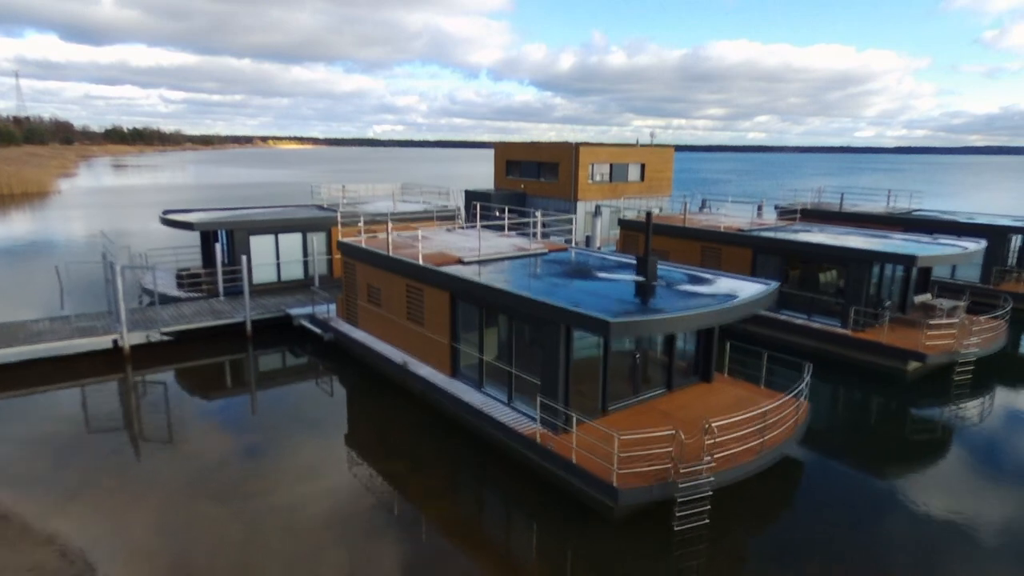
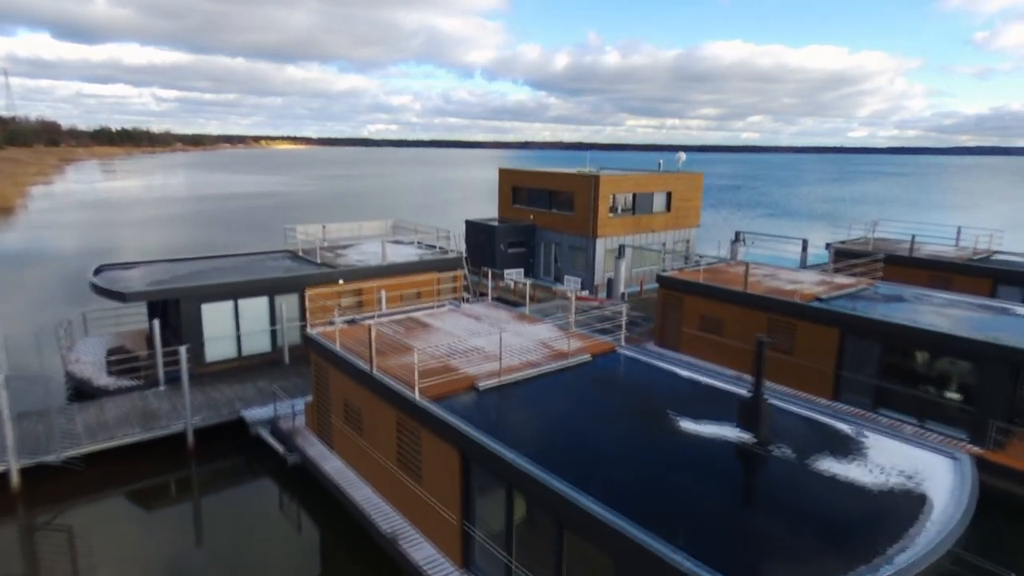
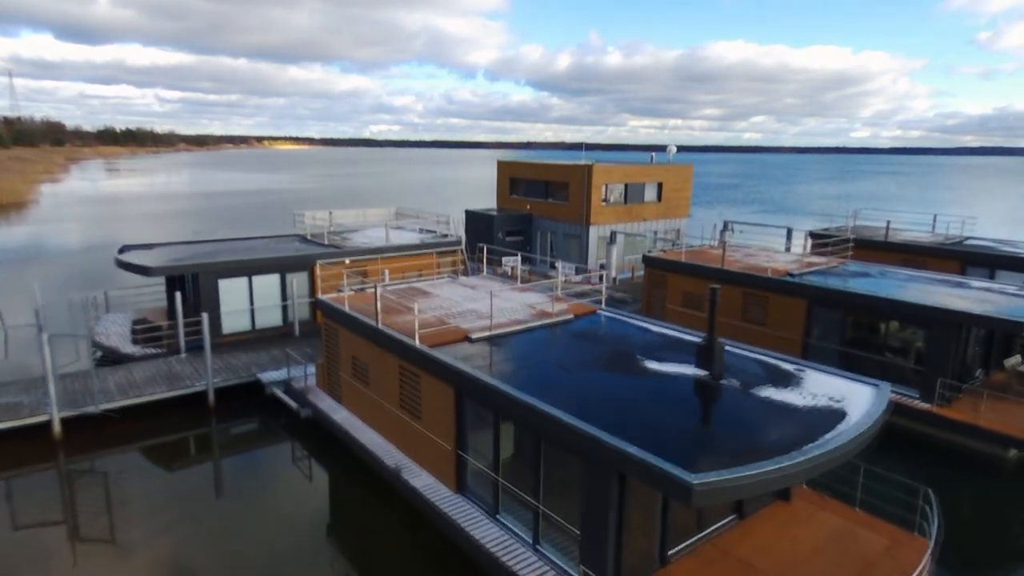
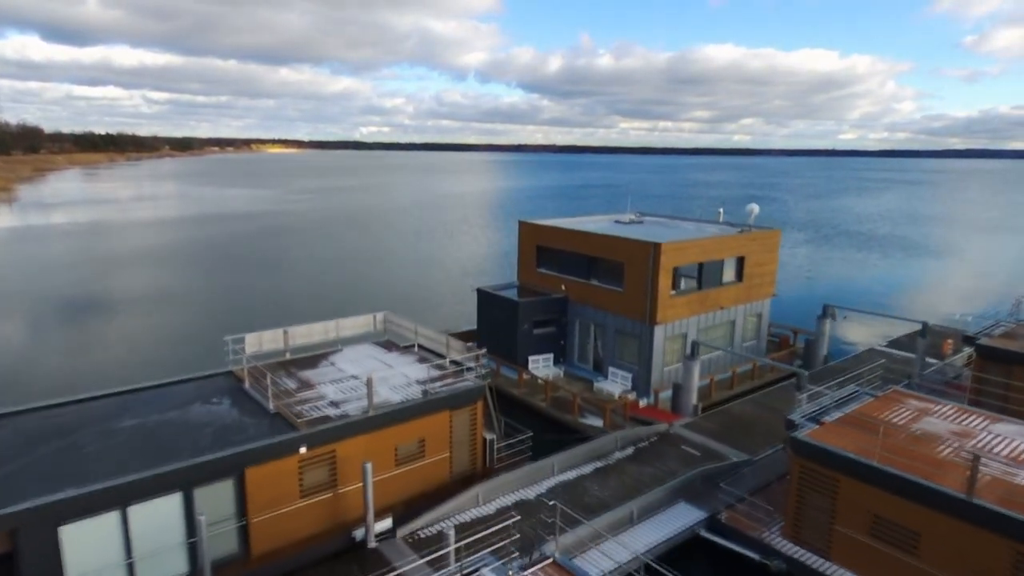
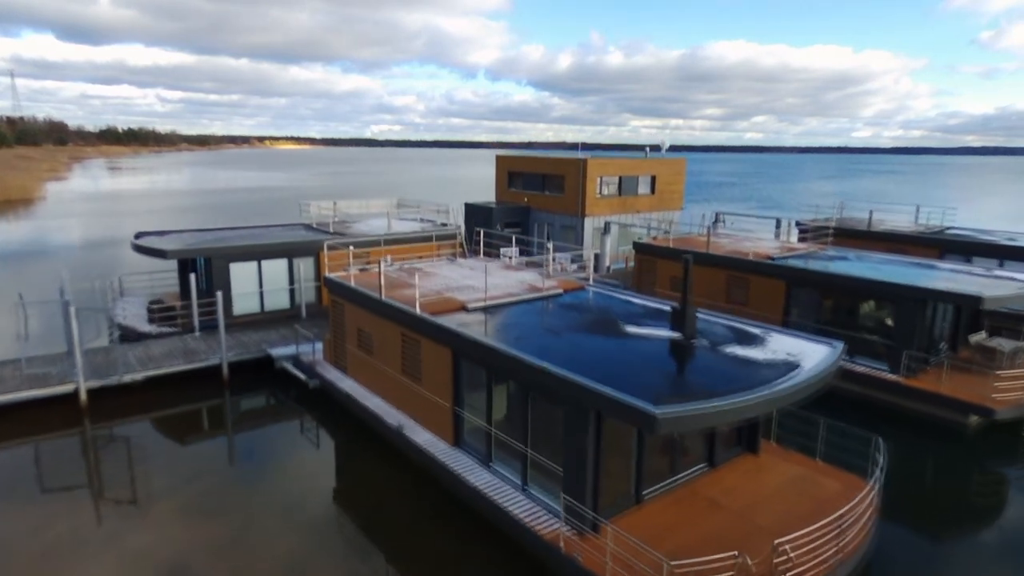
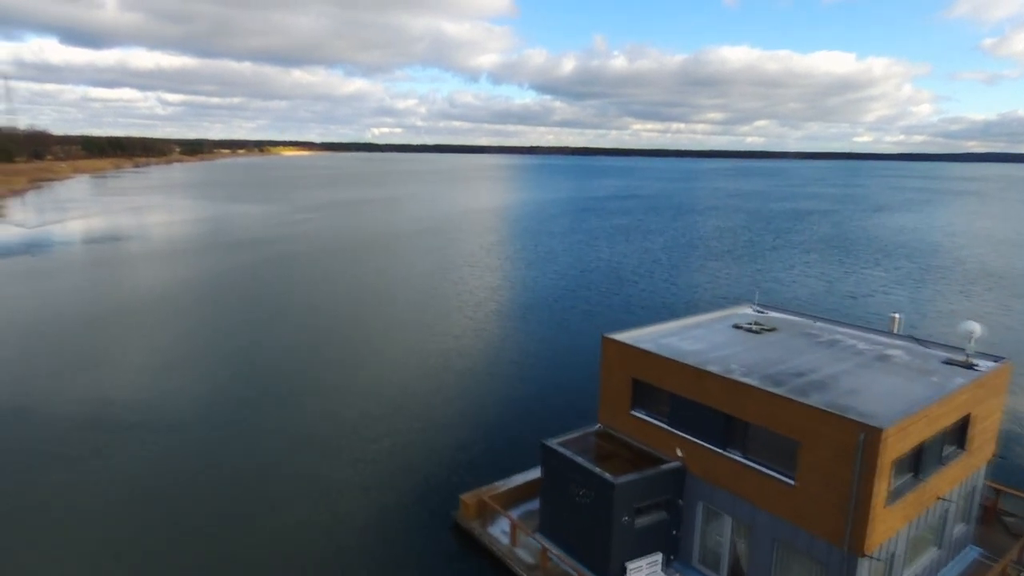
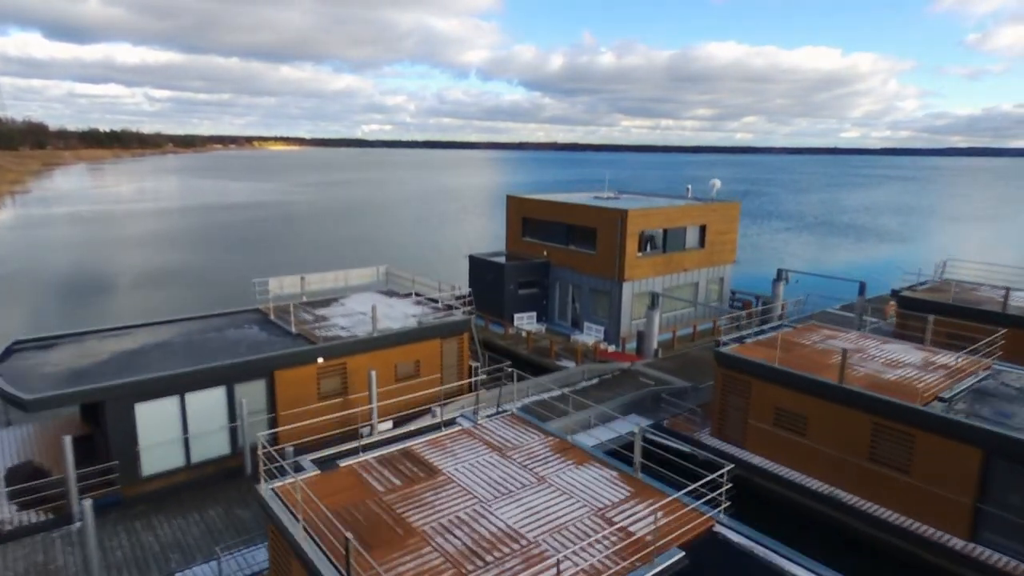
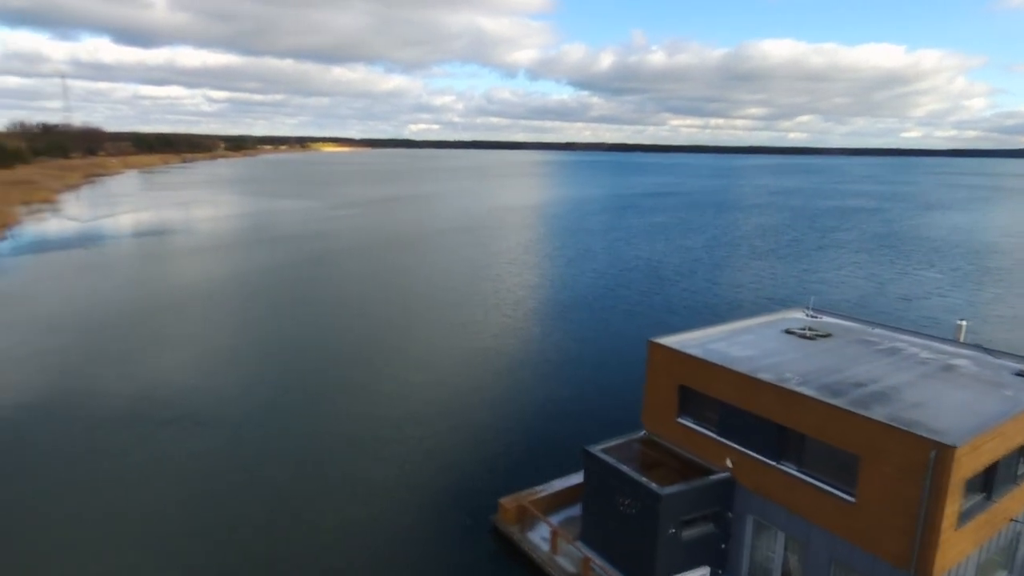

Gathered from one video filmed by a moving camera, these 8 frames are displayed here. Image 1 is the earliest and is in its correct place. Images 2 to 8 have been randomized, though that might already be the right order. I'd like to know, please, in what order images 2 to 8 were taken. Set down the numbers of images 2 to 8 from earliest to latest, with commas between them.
5, 3, 2, 7, 4, 6, 8
